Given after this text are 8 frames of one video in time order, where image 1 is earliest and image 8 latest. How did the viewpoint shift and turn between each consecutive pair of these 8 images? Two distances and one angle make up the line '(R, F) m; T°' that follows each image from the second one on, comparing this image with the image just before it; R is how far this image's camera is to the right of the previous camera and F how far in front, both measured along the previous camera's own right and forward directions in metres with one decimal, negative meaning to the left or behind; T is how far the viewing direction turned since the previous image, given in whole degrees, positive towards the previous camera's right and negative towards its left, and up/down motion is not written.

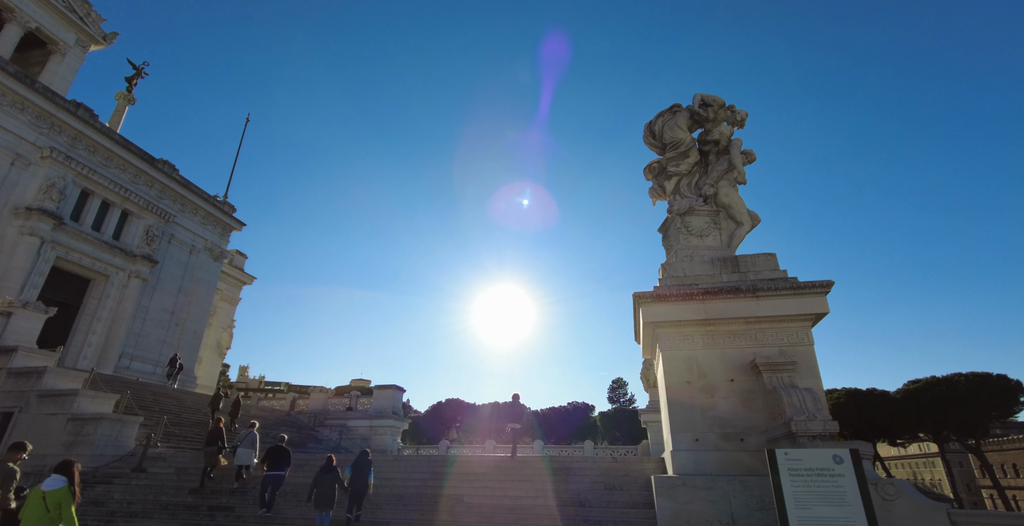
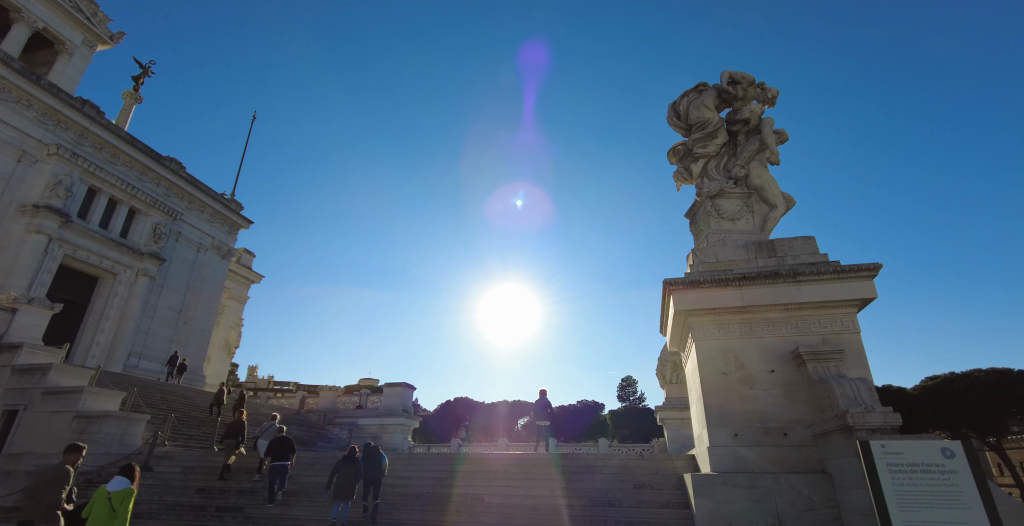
(-0.2, +0.5) m; -1°
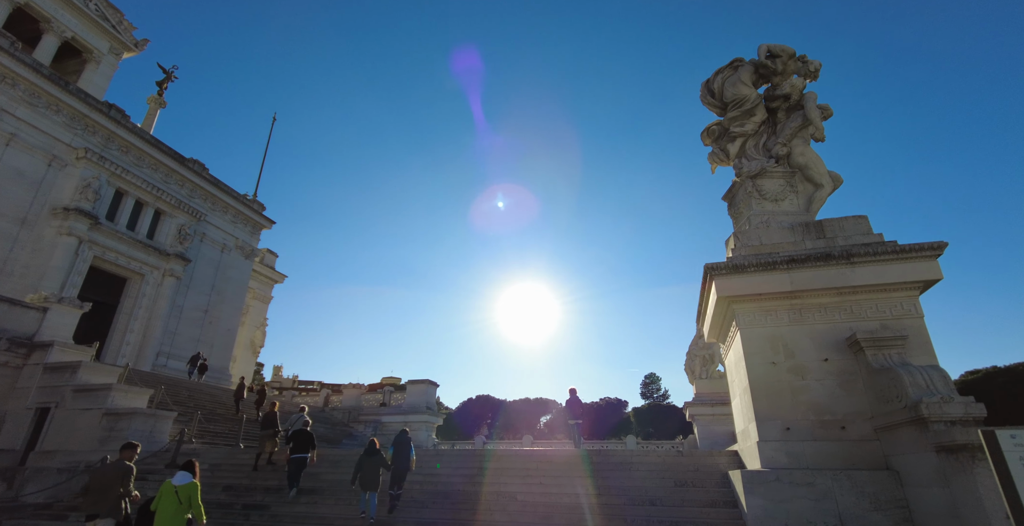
(-0.2, +0.3) m; -2°
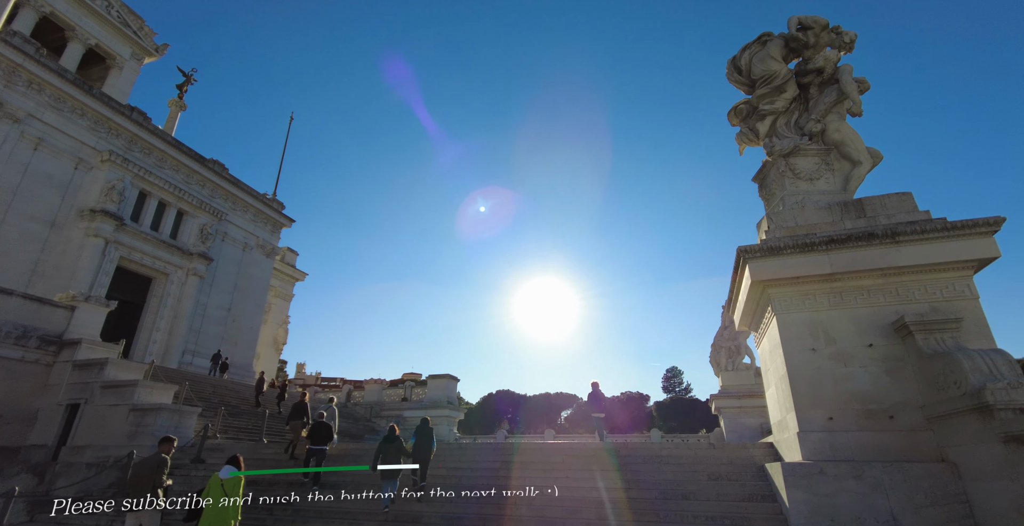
(-0.1, +0.2) m; -2°
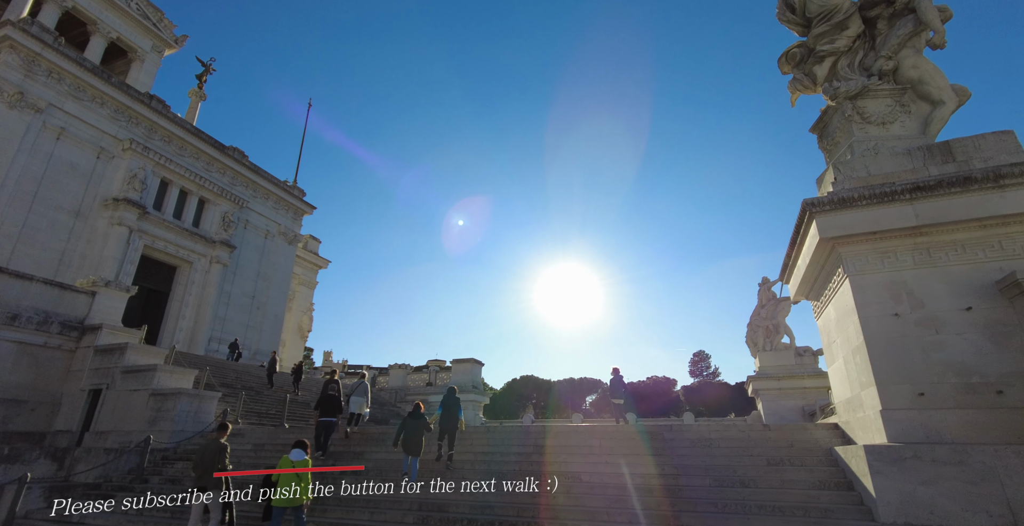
(-0.1, +0.7) m; -3°
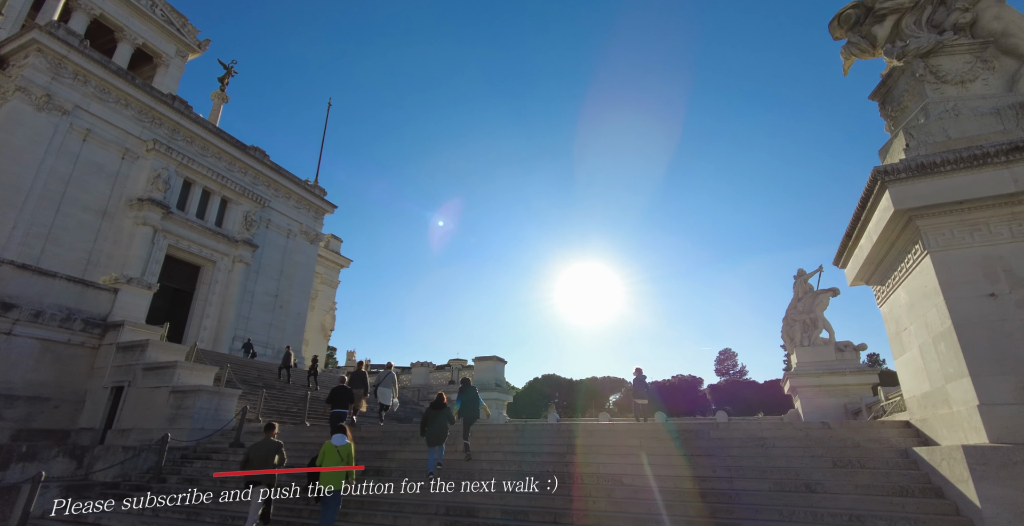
(-0.1, +0.5) m; -2°
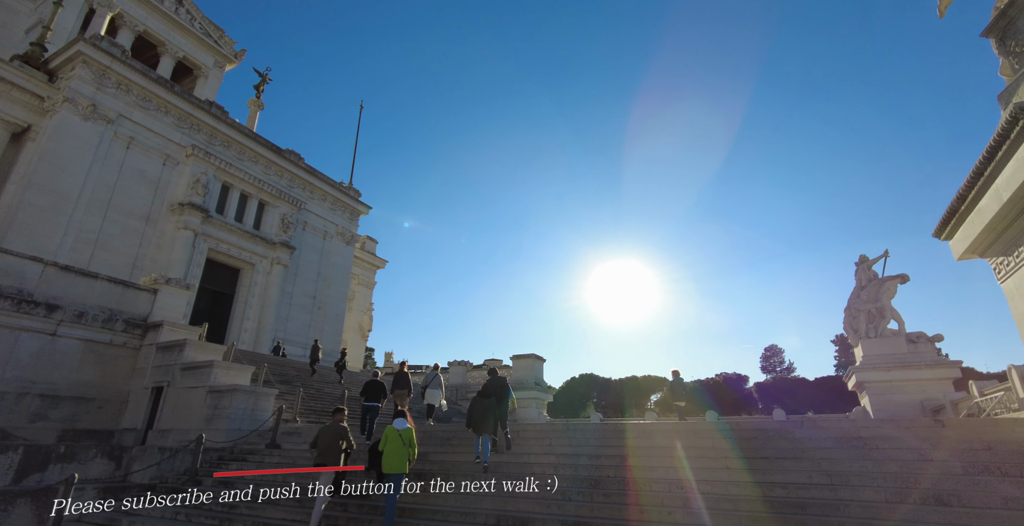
(-0.2, +0.7) m; -4°
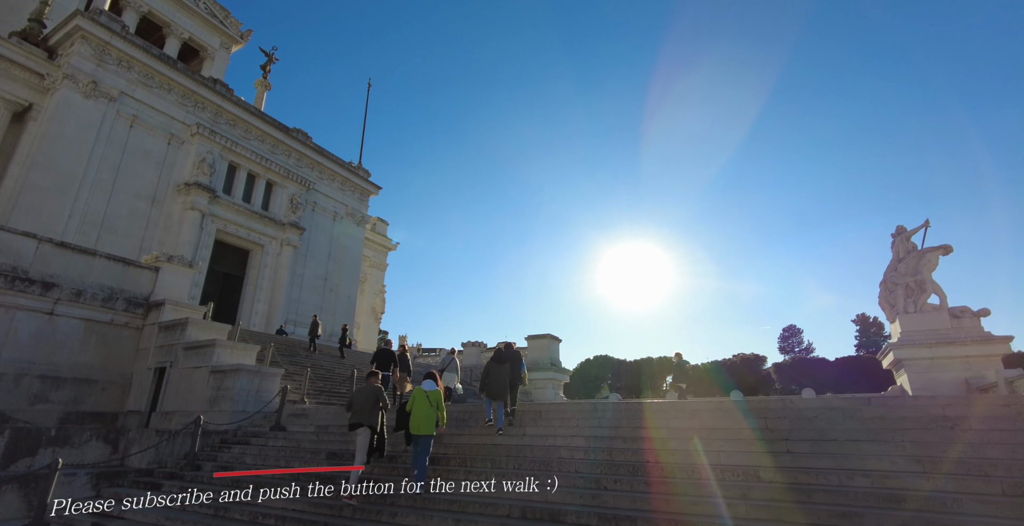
(-0.1, +0.7) m; -1°
